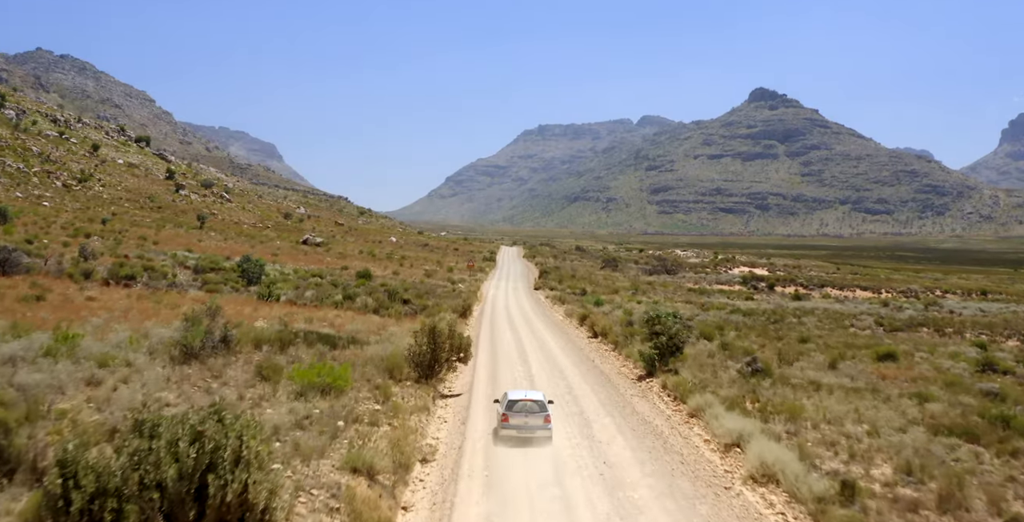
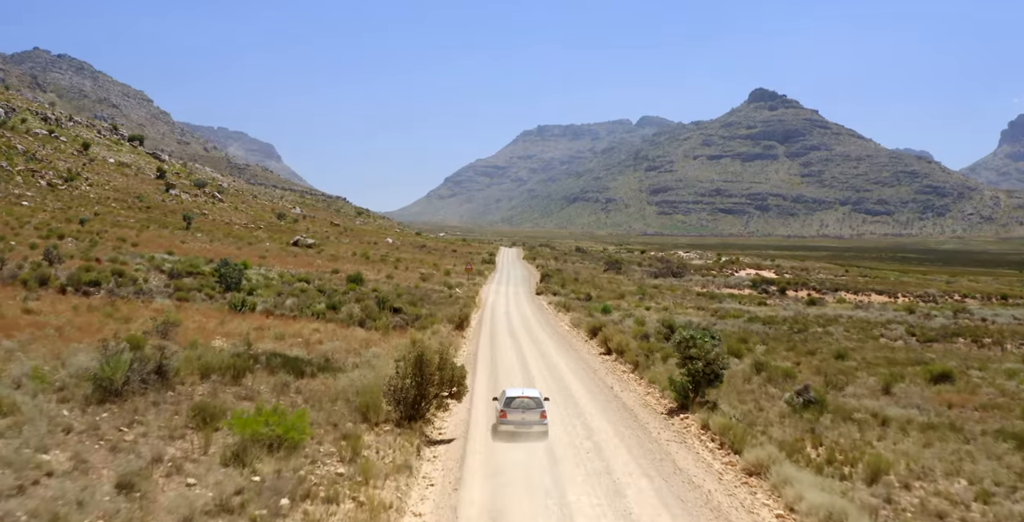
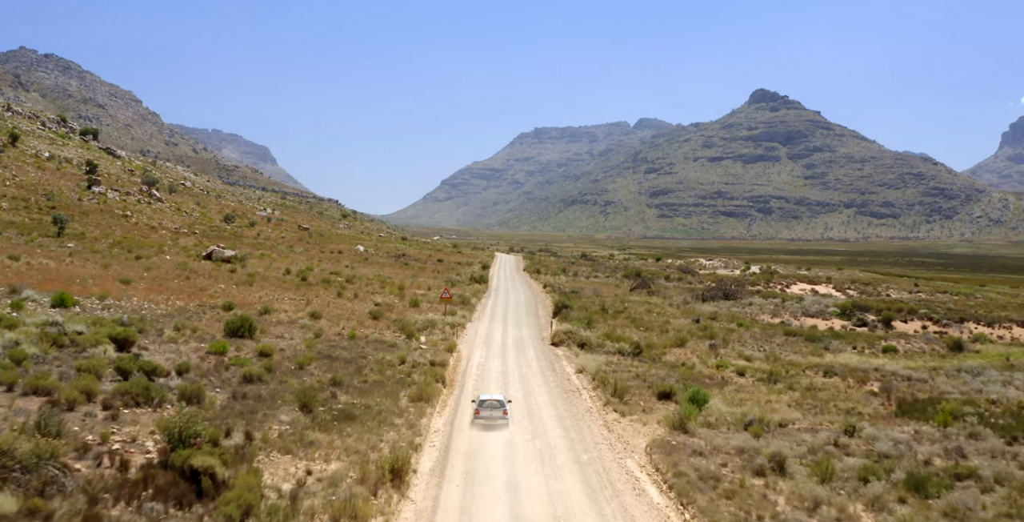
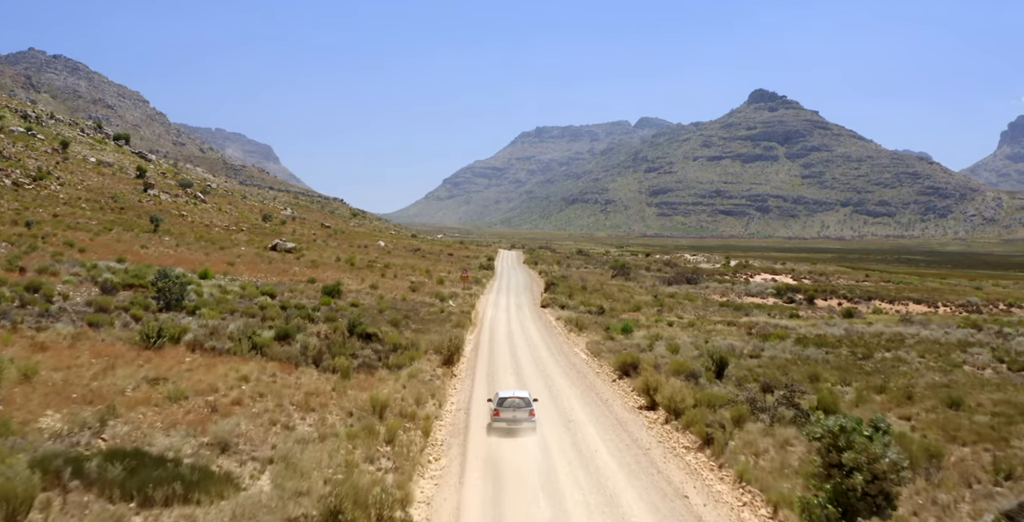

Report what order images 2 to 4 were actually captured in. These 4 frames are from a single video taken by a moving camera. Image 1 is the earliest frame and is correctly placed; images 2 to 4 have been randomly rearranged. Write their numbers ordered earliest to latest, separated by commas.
2, 4, 3
